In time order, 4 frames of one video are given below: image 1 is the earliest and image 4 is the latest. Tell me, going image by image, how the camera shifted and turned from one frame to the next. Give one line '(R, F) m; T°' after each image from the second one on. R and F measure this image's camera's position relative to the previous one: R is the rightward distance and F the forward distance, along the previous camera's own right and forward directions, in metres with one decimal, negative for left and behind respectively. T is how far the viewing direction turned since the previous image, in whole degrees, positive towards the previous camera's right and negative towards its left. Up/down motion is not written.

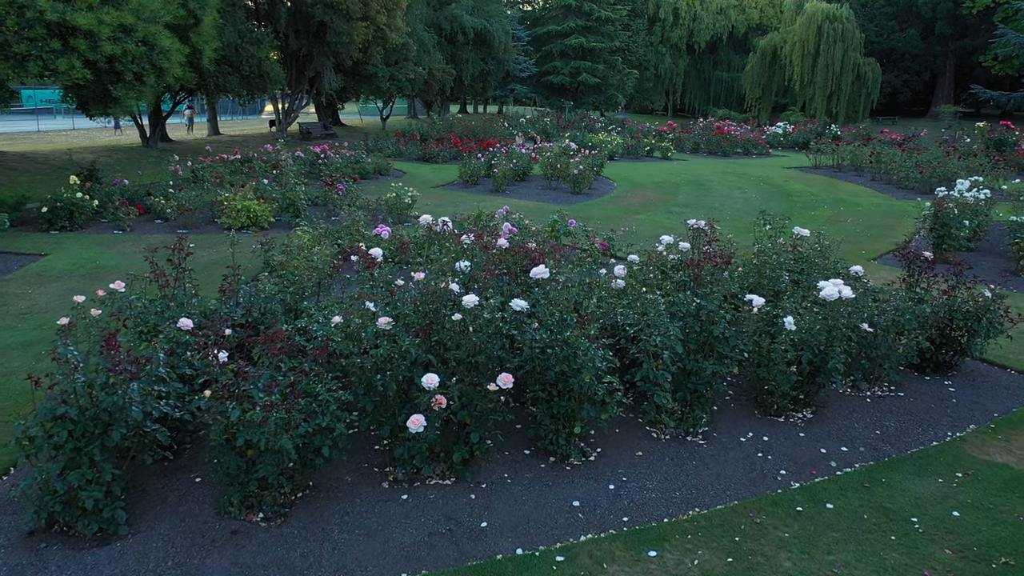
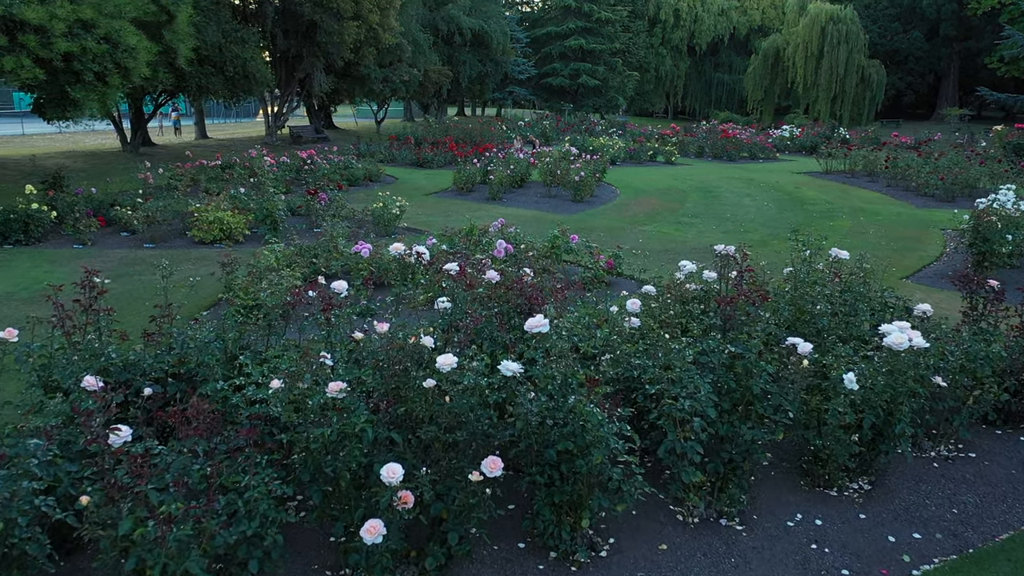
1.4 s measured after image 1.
(0.0, +0.8) m; 0°
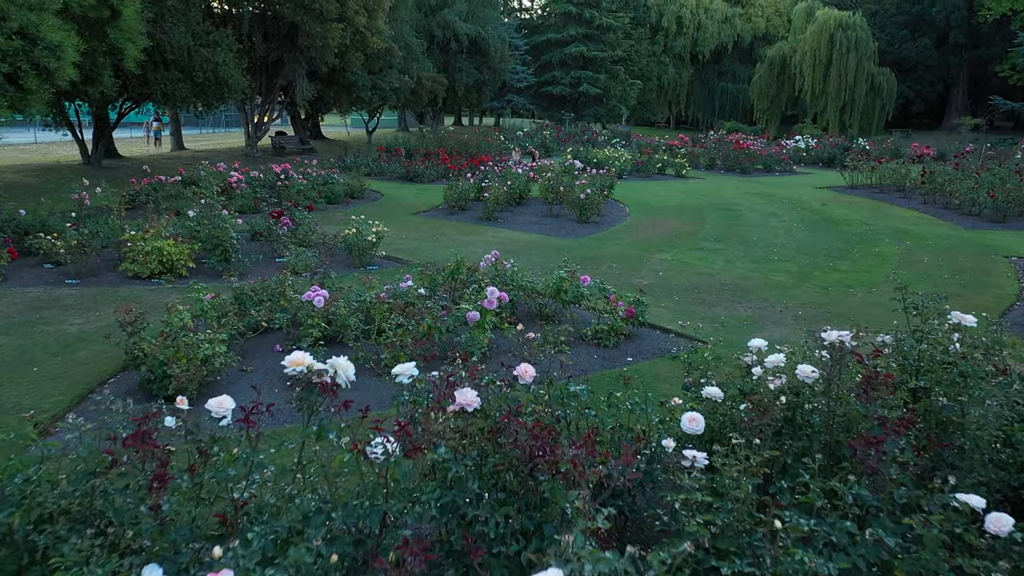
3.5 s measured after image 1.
(0.0, +1.5) m; 0°
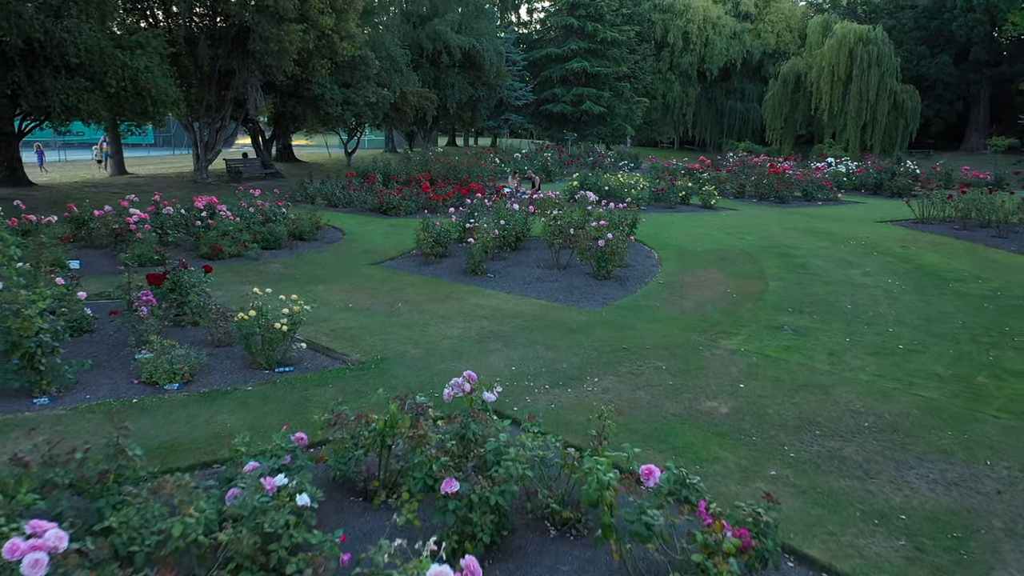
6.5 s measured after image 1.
(+0.1, +3.1) m; 0°
